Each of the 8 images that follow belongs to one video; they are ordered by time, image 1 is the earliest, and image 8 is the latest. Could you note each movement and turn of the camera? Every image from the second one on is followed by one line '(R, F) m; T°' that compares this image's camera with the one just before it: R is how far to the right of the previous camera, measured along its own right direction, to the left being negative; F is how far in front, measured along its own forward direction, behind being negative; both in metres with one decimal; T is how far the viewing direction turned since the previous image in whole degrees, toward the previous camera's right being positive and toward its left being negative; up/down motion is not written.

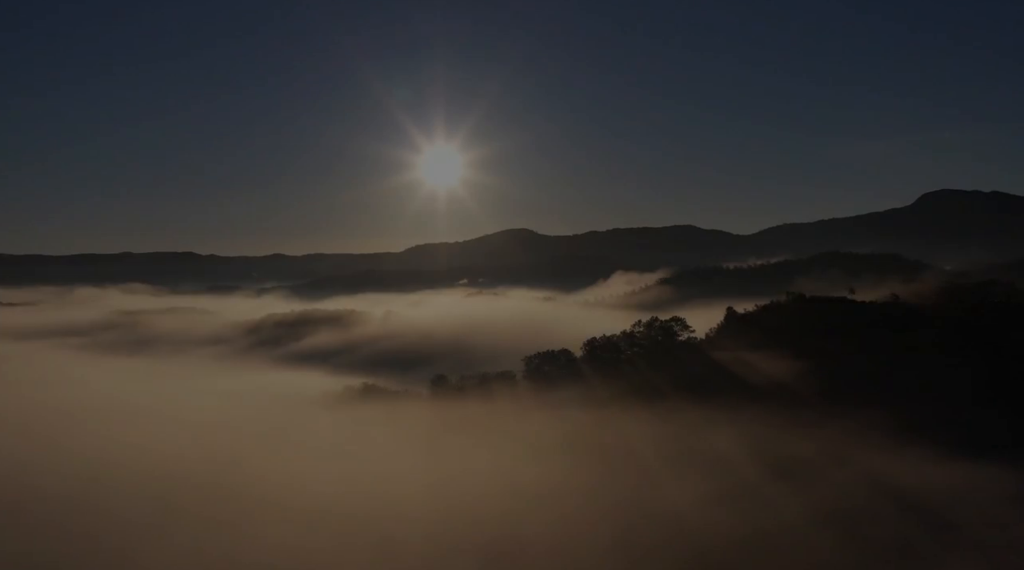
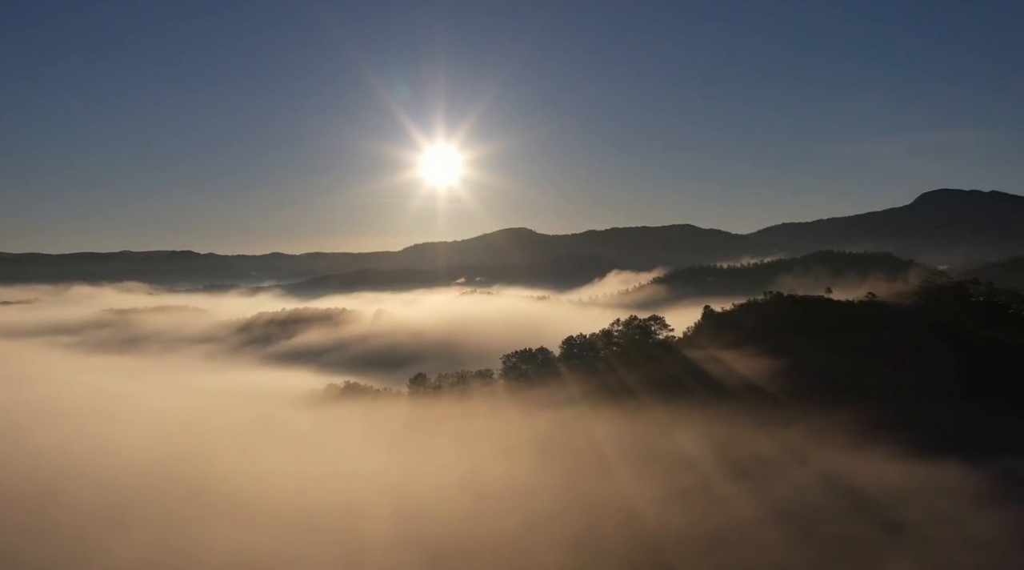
(+4.0, +0.2) m; 0°
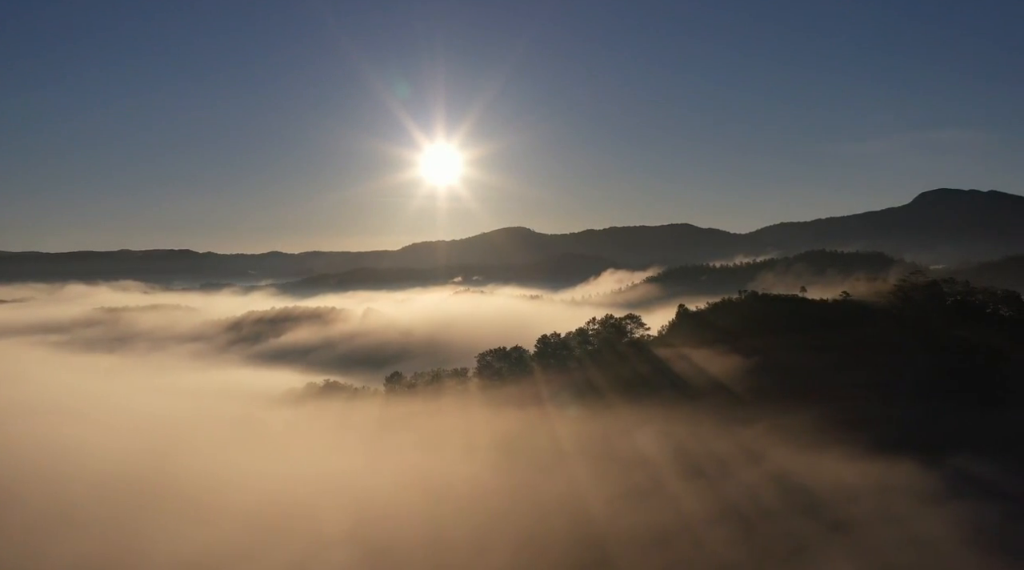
(+4.6, +0.4) m; 0°
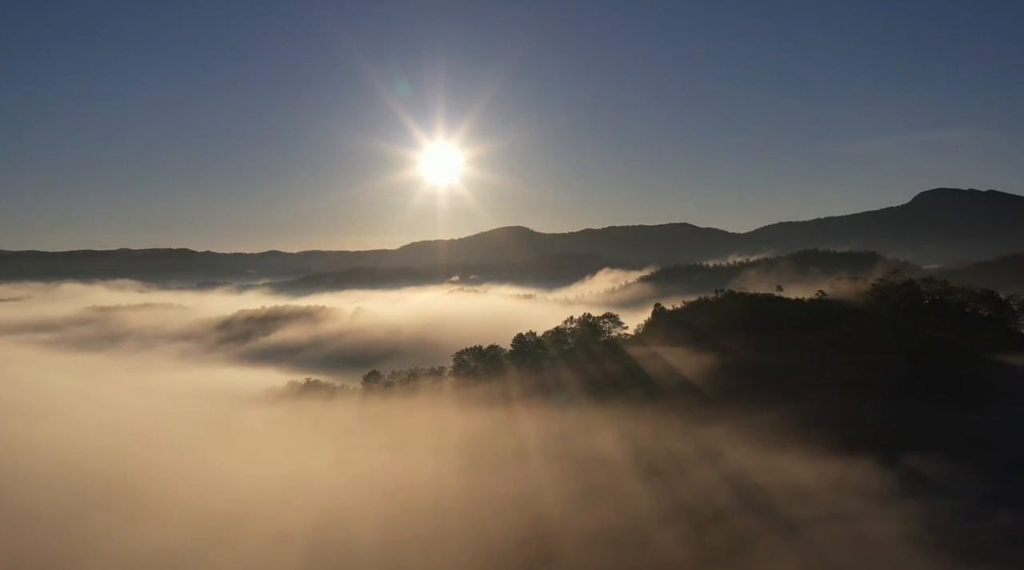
(+4.3, +0.4) m; 0°
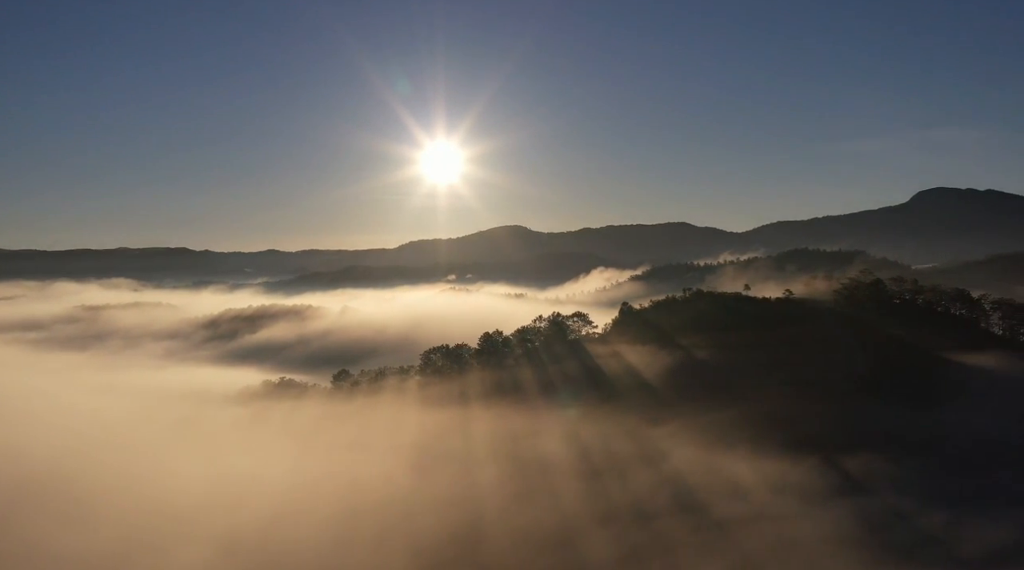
(+5.9, +0.7) m; 0°
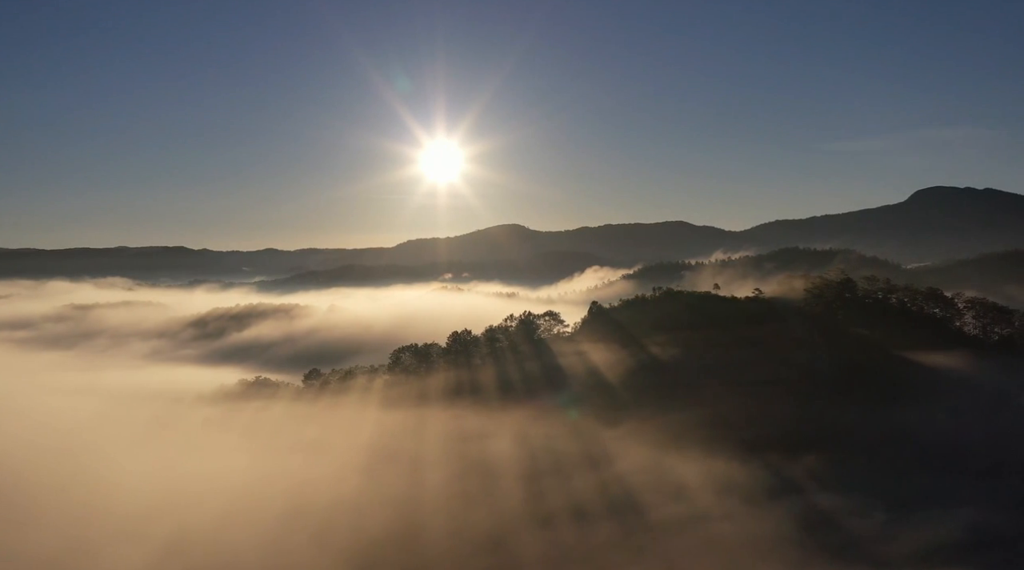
(+5.5, +0.6) m; 0°
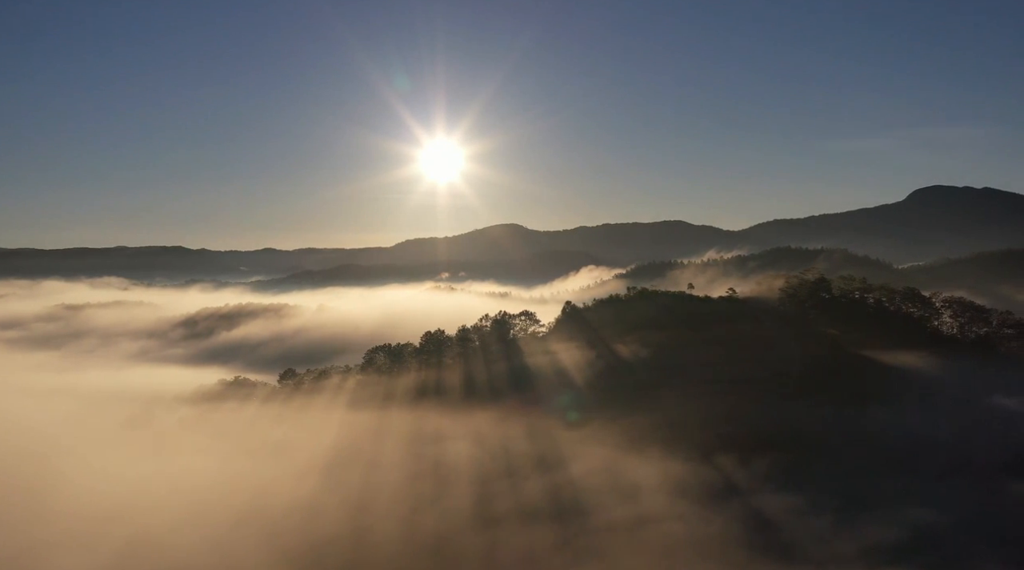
(+4.6, +0.6) m; 0°
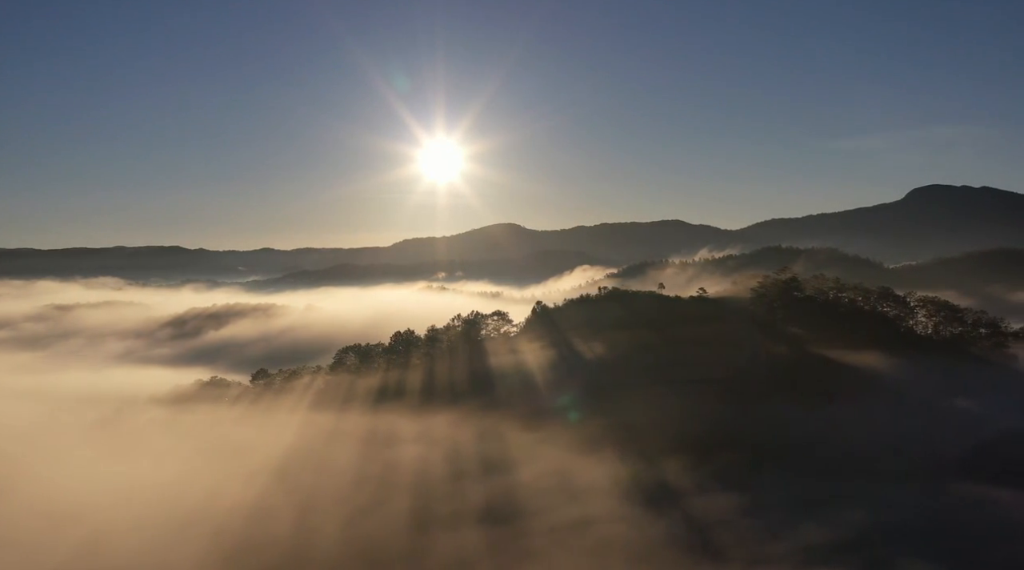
(+5.1, +0.6) m; 0°
